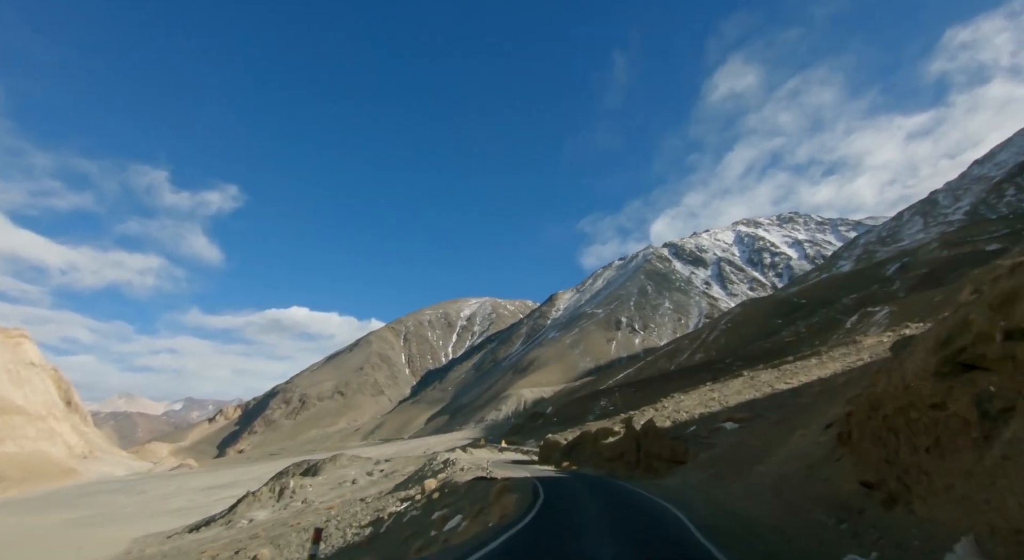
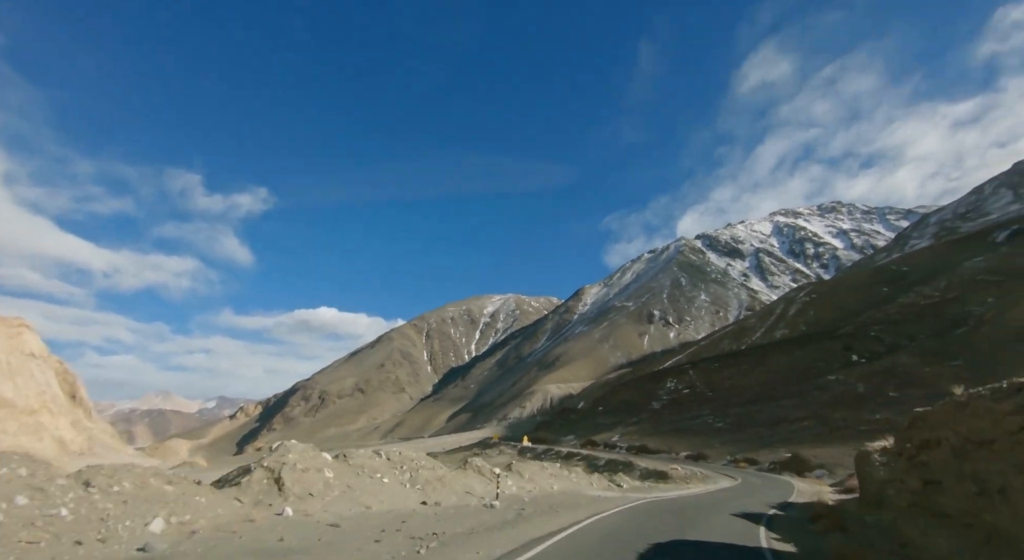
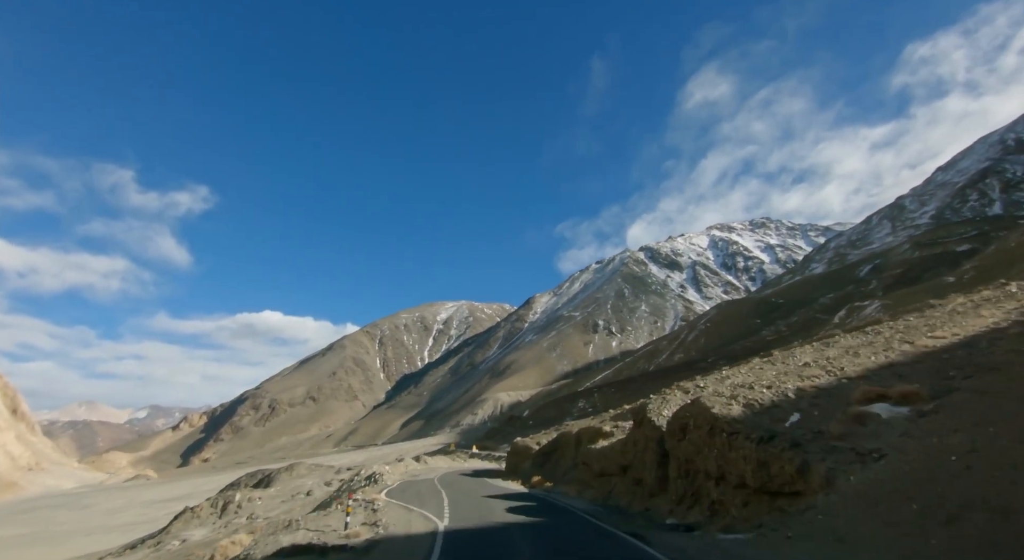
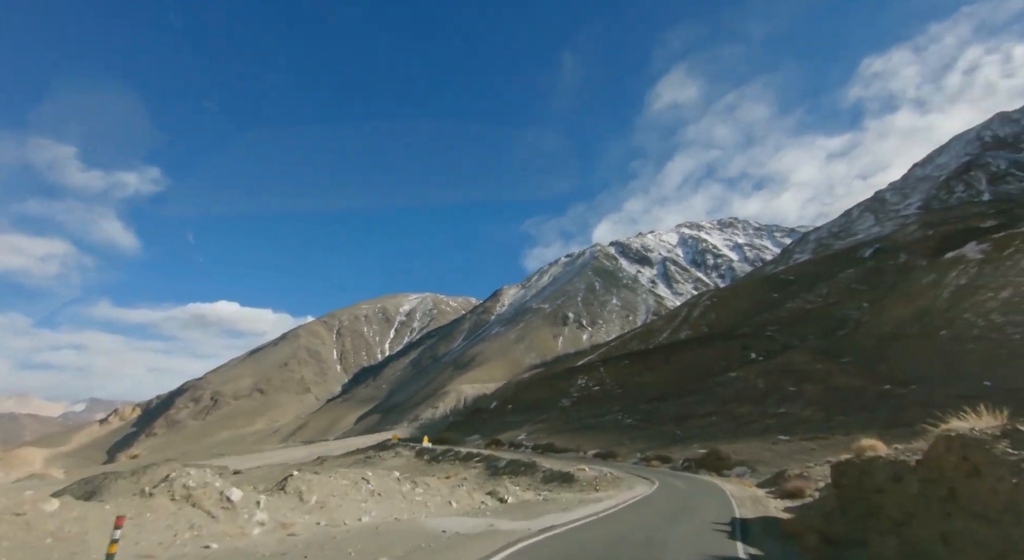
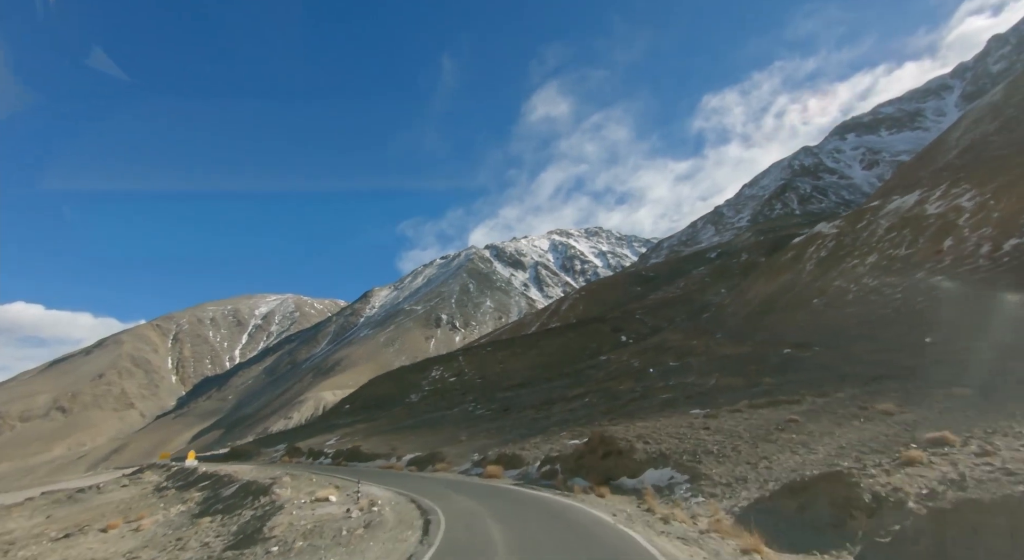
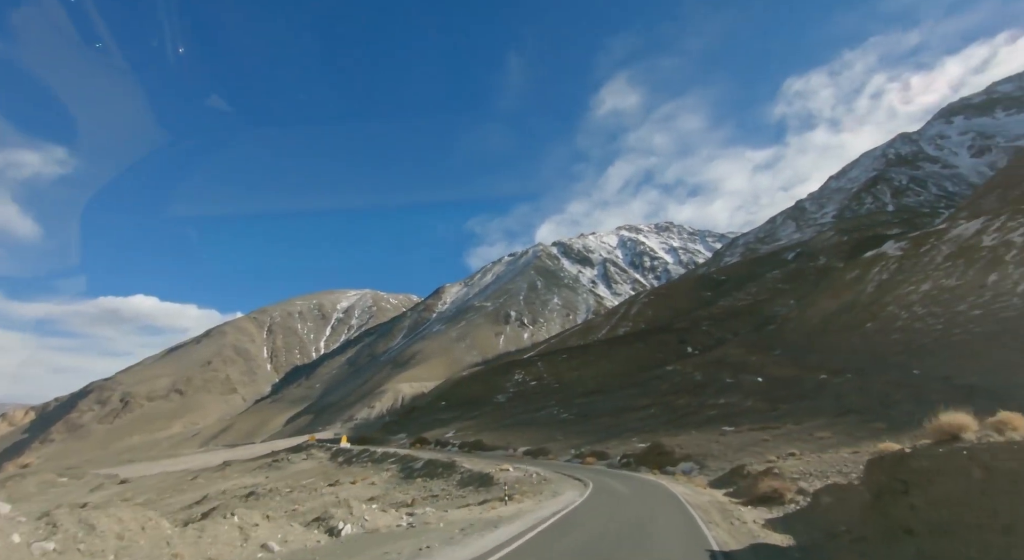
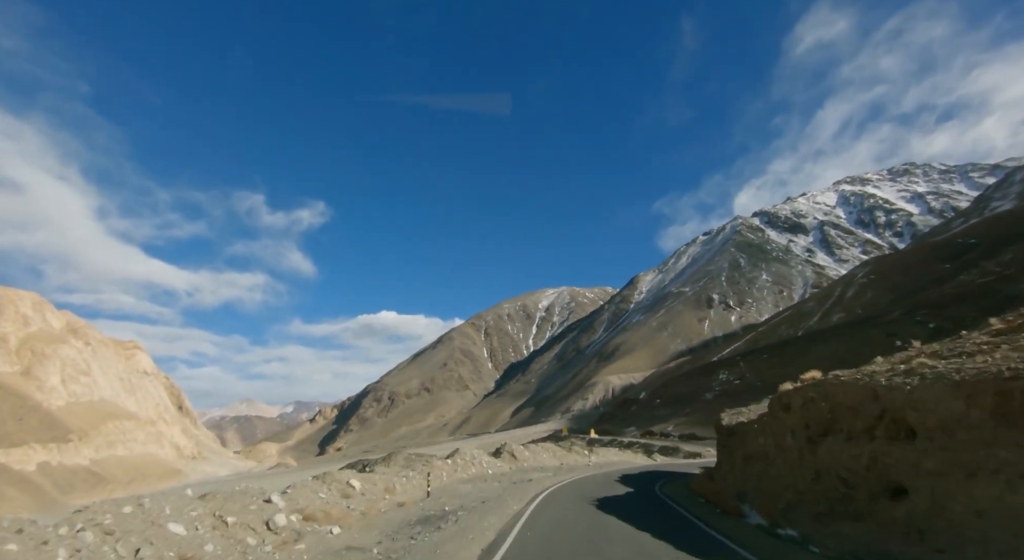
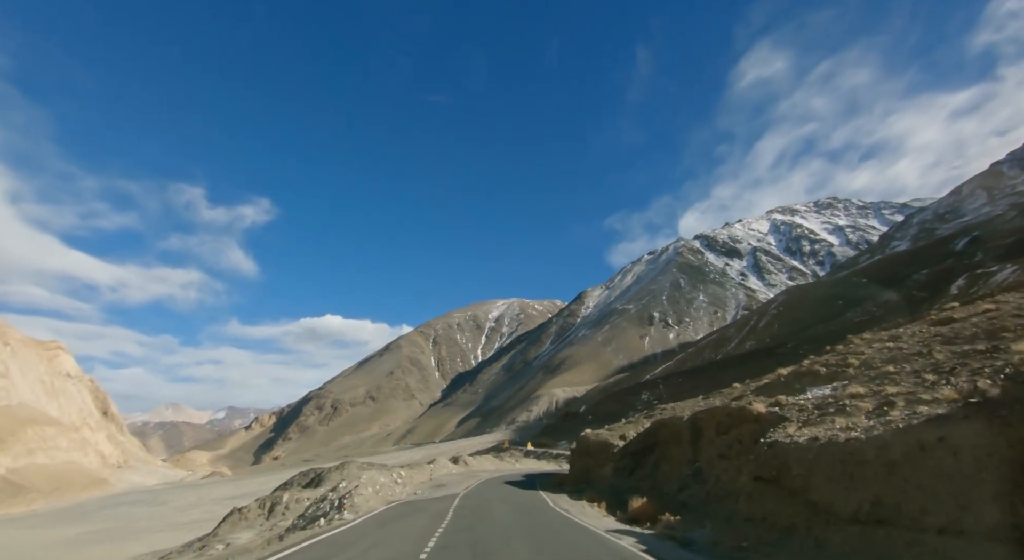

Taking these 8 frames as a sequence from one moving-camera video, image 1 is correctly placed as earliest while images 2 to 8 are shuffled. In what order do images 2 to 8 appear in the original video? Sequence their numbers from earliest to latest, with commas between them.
3, 8, 7, 2, 4, 6, 5
